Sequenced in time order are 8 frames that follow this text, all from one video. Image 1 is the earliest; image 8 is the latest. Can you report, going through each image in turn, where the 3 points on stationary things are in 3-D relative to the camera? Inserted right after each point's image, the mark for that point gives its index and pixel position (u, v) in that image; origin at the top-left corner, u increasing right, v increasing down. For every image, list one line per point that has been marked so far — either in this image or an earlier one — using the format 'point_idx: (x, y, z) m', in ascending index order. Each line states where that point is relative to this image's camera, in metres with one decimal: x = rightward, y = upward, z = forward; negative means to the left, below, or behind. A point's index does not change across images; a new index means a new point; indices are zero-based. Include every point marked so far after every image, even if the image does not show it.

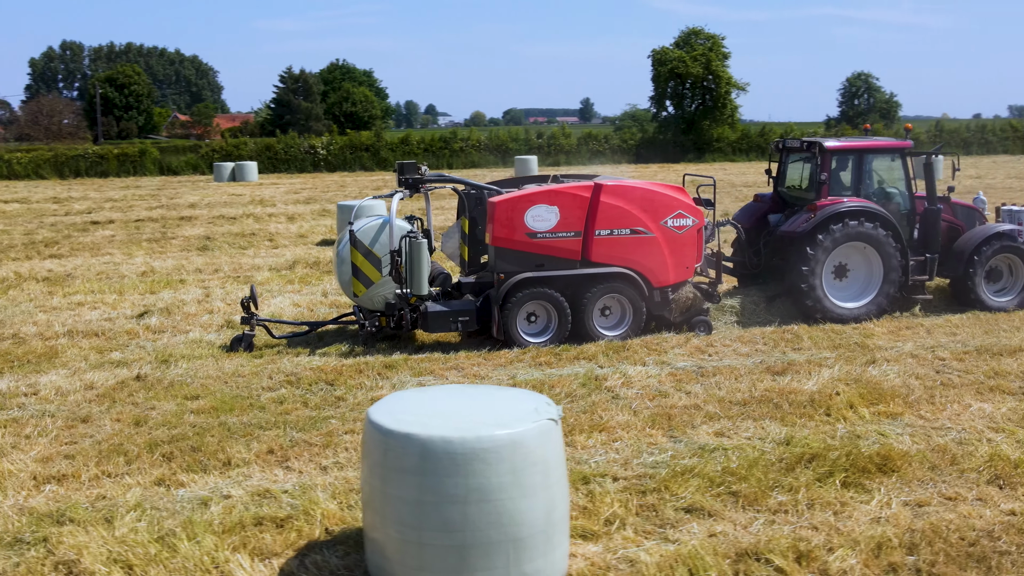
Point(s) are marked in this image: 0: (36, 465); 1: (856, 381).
0: (-2.2, -0.8, +4.5) m
1: (+2.0, -0.6, +5.8) m
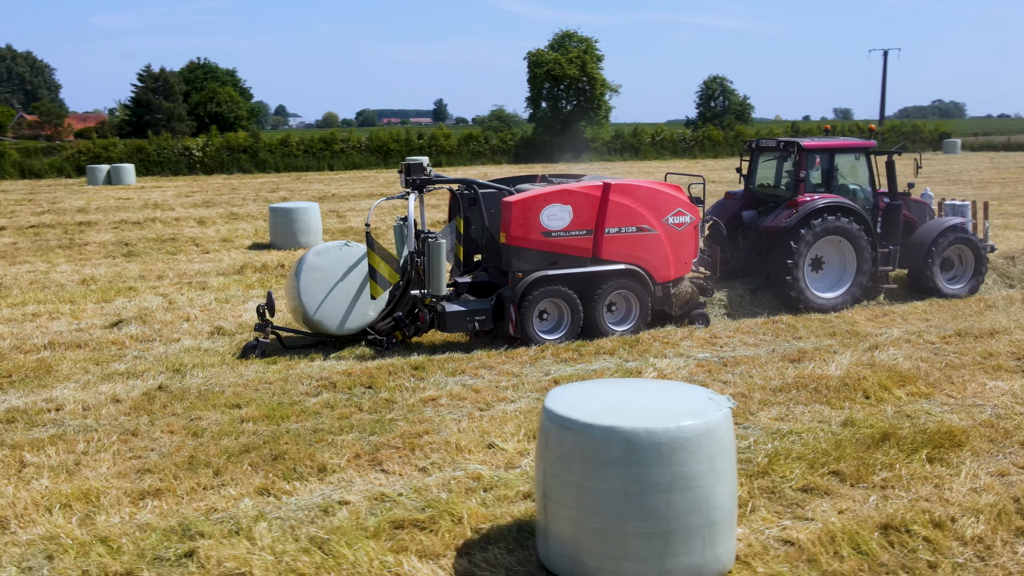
0: (-1.7, -0.9, +4.3) m
1: (+2.3, -0.5, +6.2) m
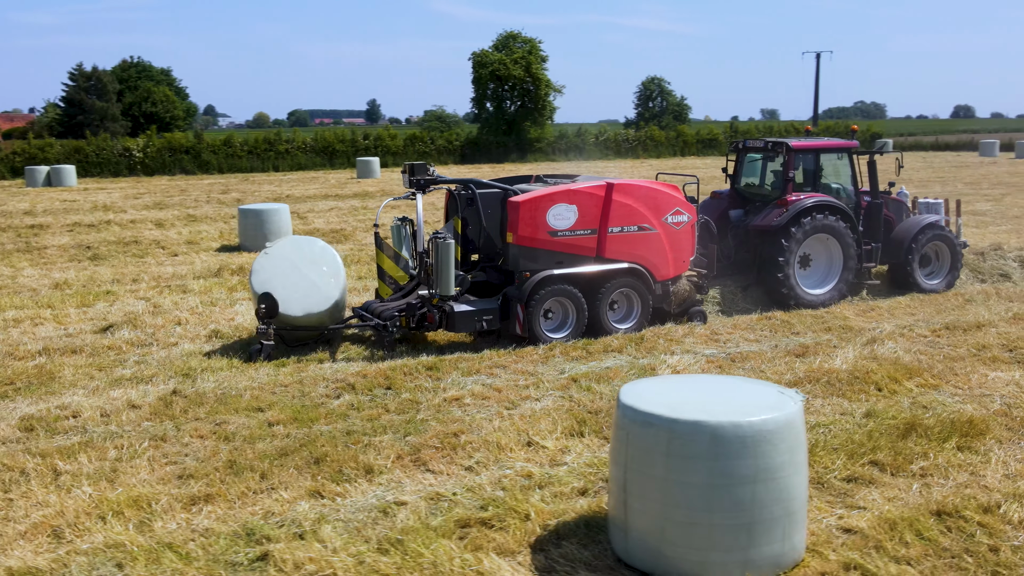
0: (-1.5, -0.9, +4.3) m
1: (+2.4, -0.5, +6.4) m
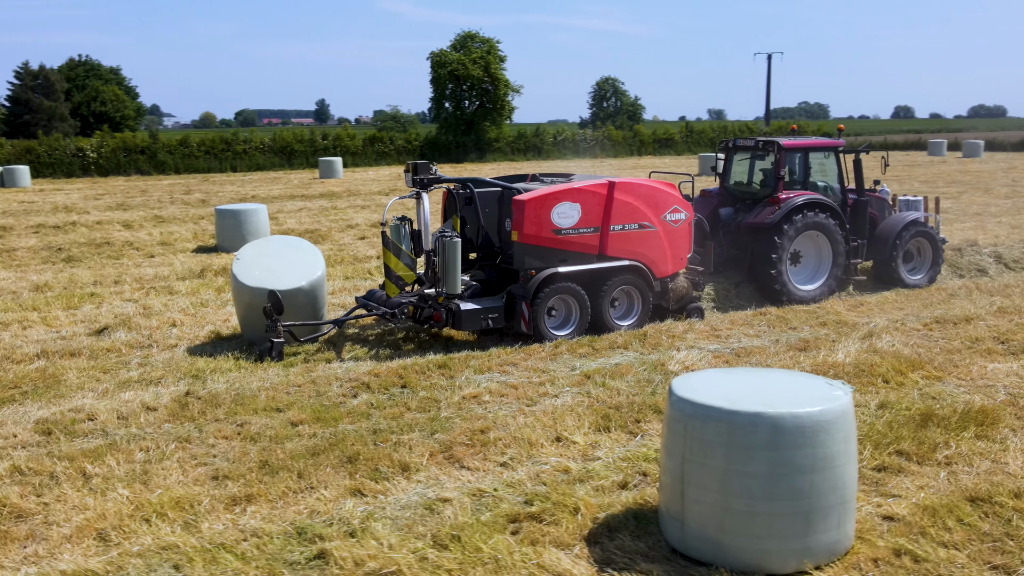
0: (-1.3, -0.9, +4.2) m
1: (+2.4, -0.4, +6.5) m
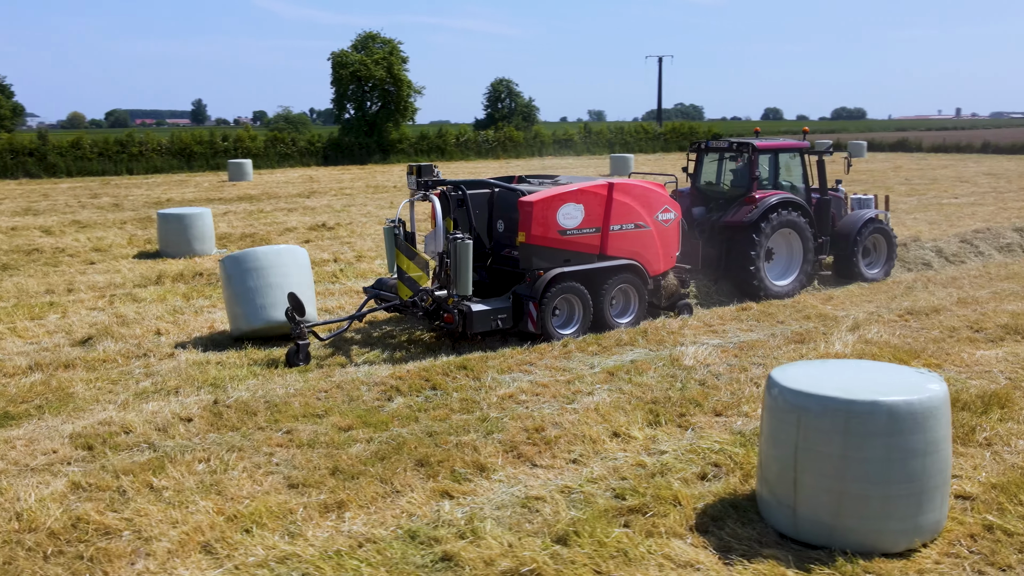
0: (-1.0, -0.9, +4.2) m
1: (+2.5, -0.4, +6.8) m
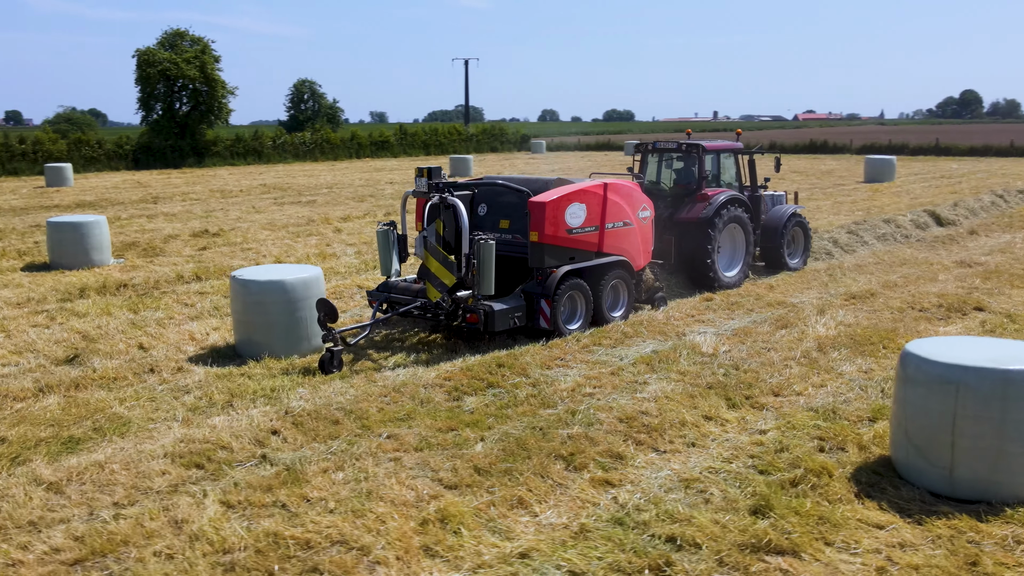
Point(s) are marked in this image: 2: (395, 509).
0: (-0.2, -0.9, +4.2) m
1: (+2.6, -0.3, +7.5) m
2: (-0.5, -0.9, +4.0) m
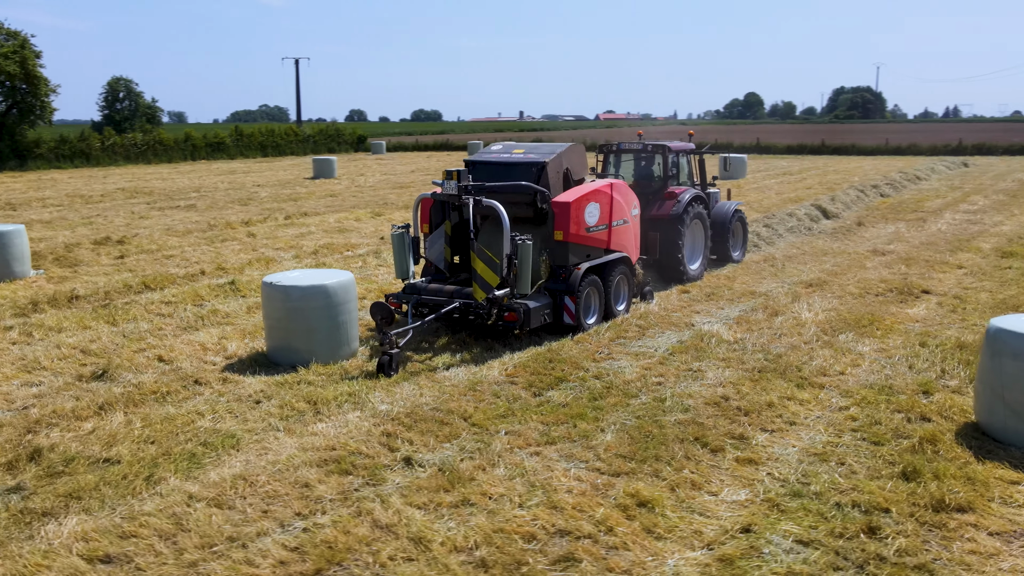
0: (+0.5, -0.9, +4.4) m
1: (+2.7, -0.2, +8.2) m
2: (+0.3, -0.9, +4.2) m
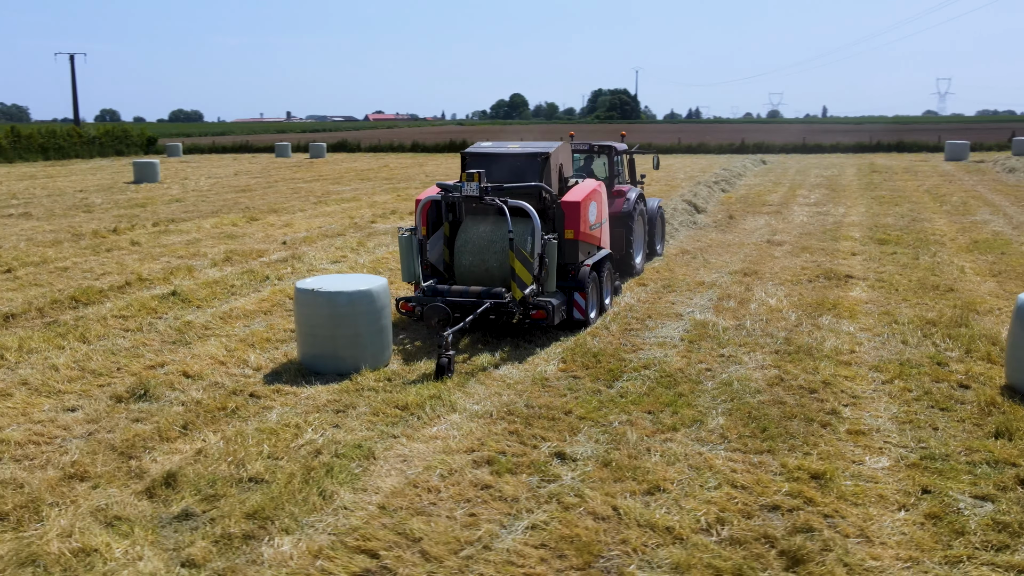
0: (+1.3, -0.8, +4.7) m
1: (+2.5, -0.1, +8.9) m
2: (+1.1, -0.9, +4.5) m
